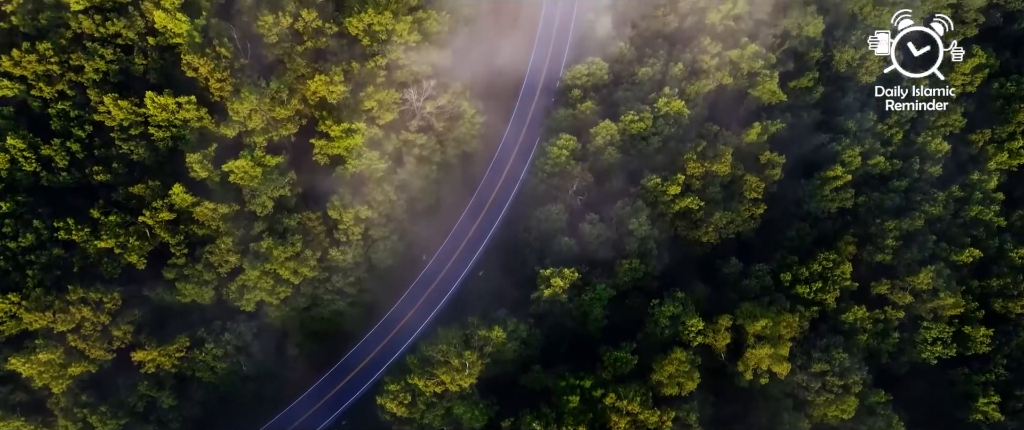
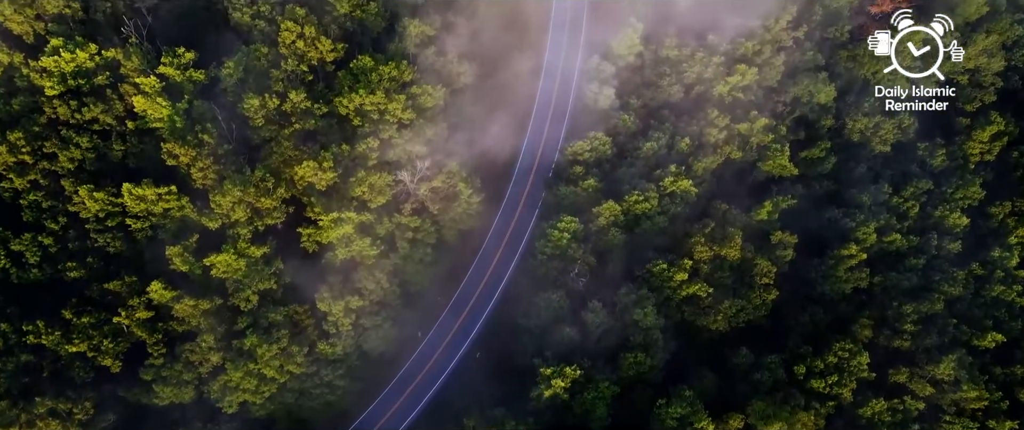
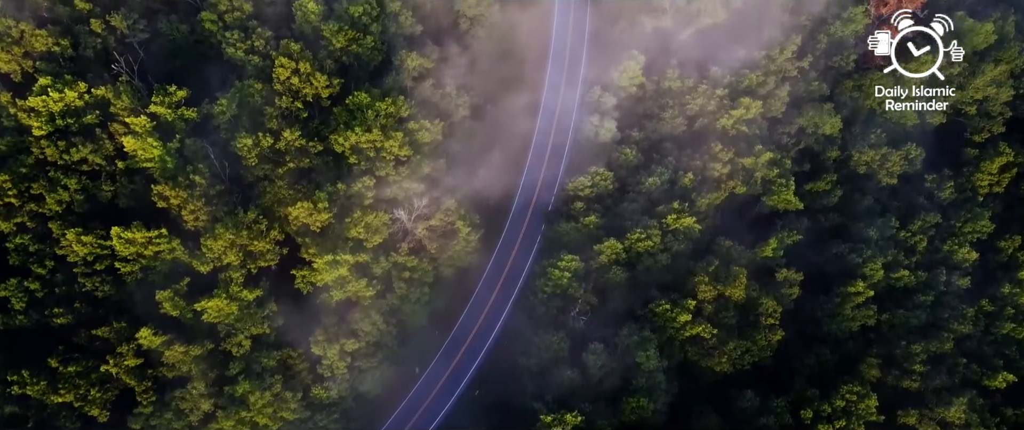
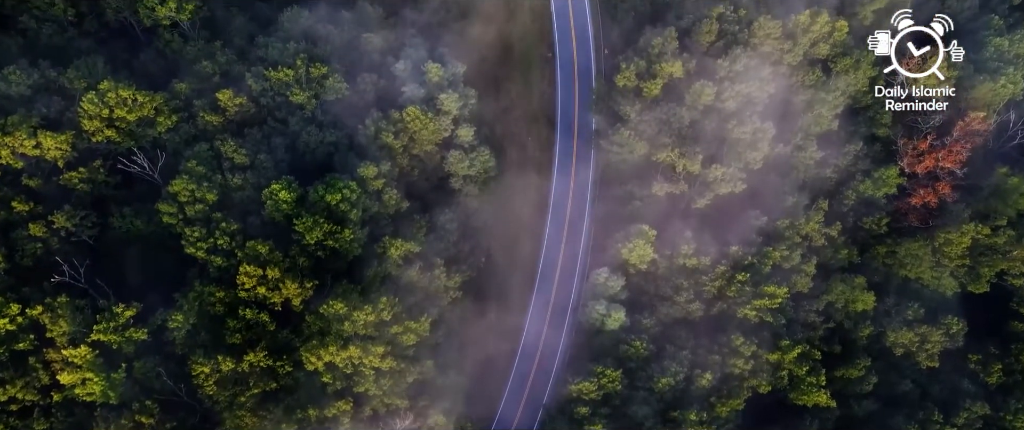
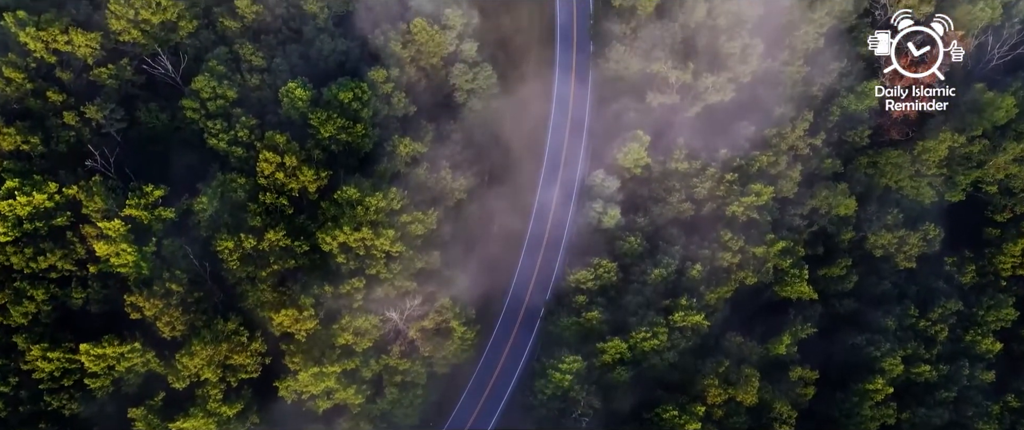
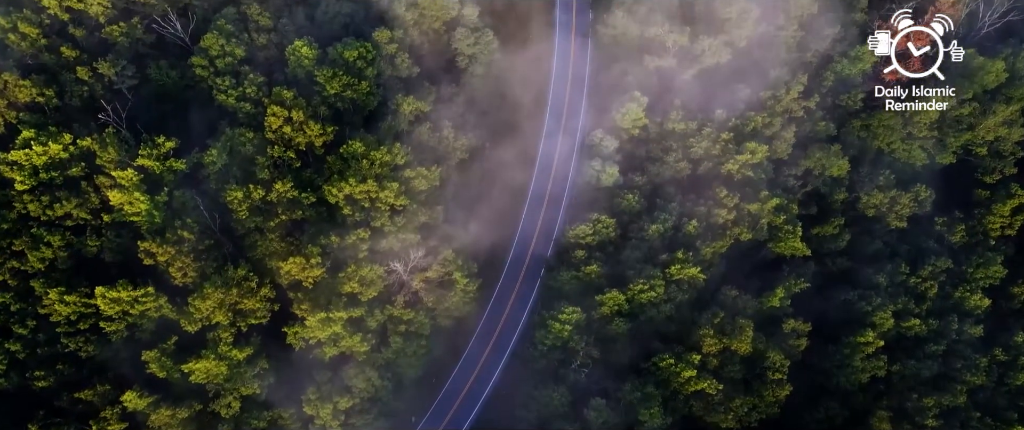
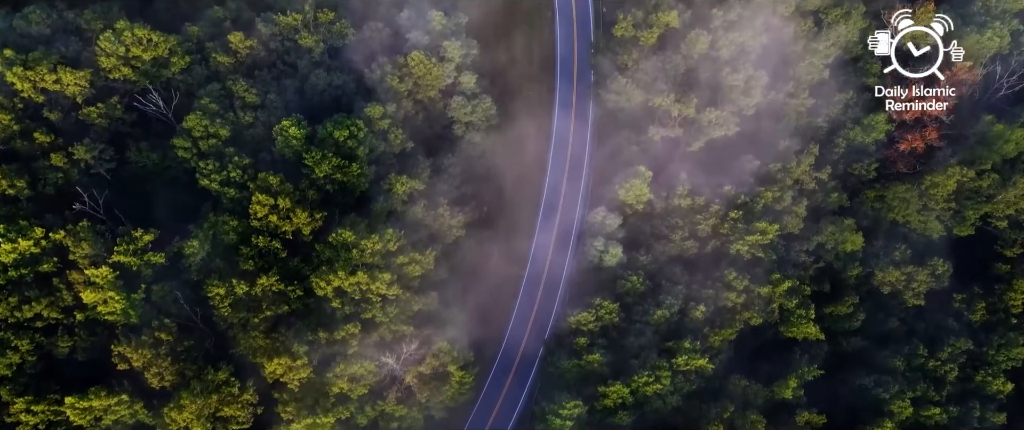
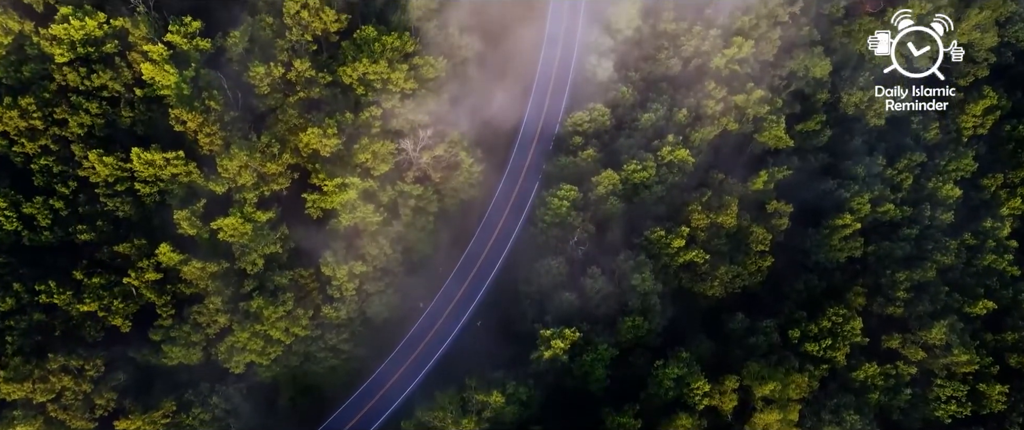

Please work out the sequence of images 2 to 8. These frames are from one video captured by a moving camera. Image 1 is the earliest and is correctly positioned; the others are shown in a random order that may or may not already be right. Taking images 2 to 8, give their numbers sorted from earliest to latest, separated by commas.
8, 2, 3, 6, 5, 7, 4
